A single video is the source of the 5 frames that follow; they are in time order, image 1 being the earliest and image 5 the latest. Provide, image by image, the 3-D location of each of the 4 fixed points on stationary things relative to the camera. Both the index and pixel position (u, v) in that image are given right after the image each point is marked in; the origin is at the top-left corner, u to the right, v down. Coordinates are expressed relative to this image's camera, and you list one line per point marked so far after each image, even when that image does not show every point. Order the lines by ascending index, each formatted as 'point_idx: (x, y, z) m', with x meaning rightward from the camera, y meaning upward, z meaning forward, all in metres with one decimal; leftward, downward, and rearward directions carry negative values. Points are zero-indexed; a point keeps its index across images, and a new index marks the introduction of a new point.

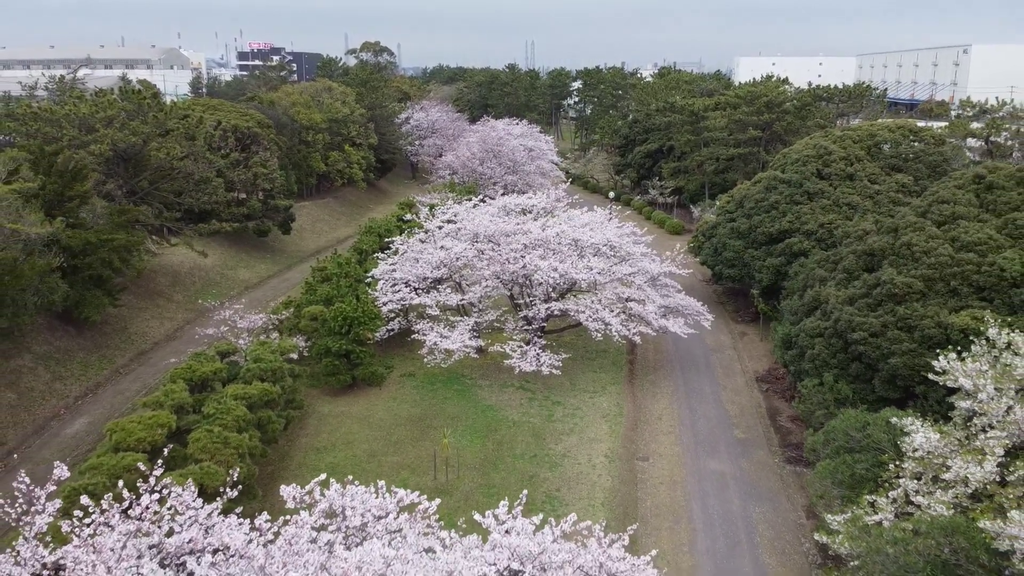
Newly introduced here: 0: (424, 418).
0: (-1.7, -2.5, +11.9) m
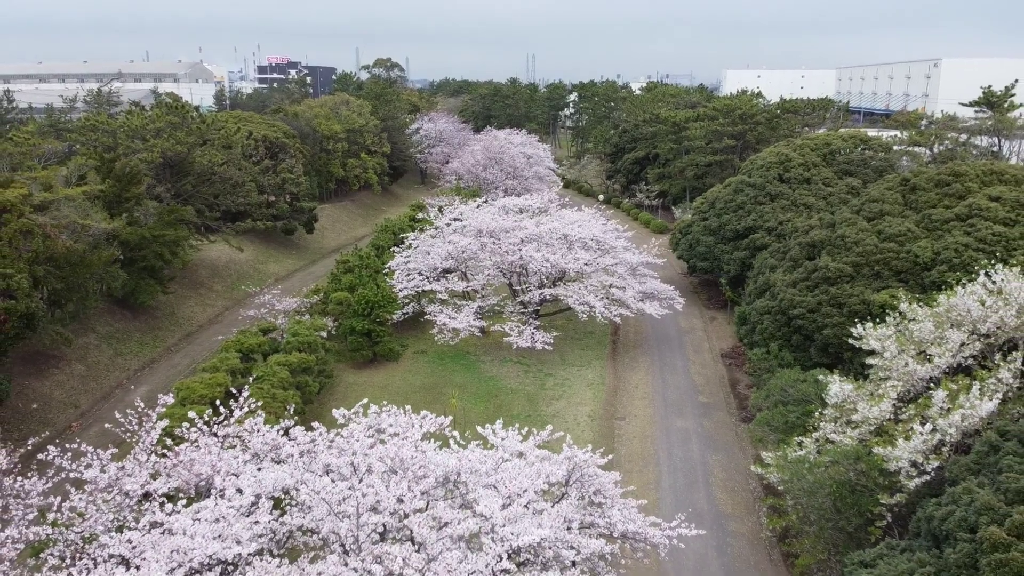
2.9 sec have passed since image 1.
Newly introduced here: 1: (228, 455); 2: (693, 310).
0: (-1.8, -2.2, +13.9) m
1: (-3.6, -2.1, +7.7) m
2: (+5.4, -0.7, +18.1) m
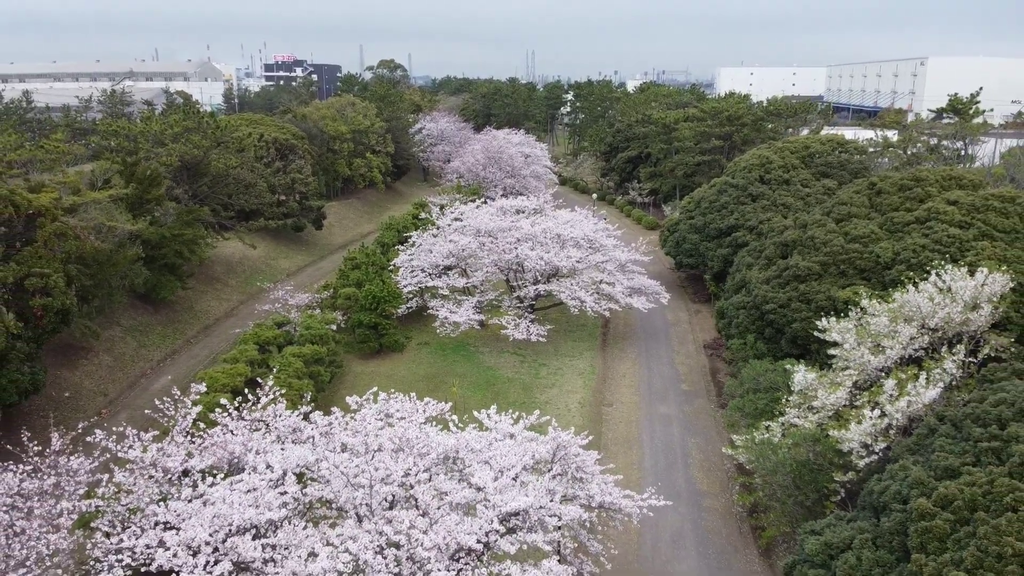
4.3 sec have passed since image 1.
0: (-1.9, -2.1, +15.1) m
1: (-3.8, -2.2, +8.9) m
2: (+5.3, -0.5, +19.1) m
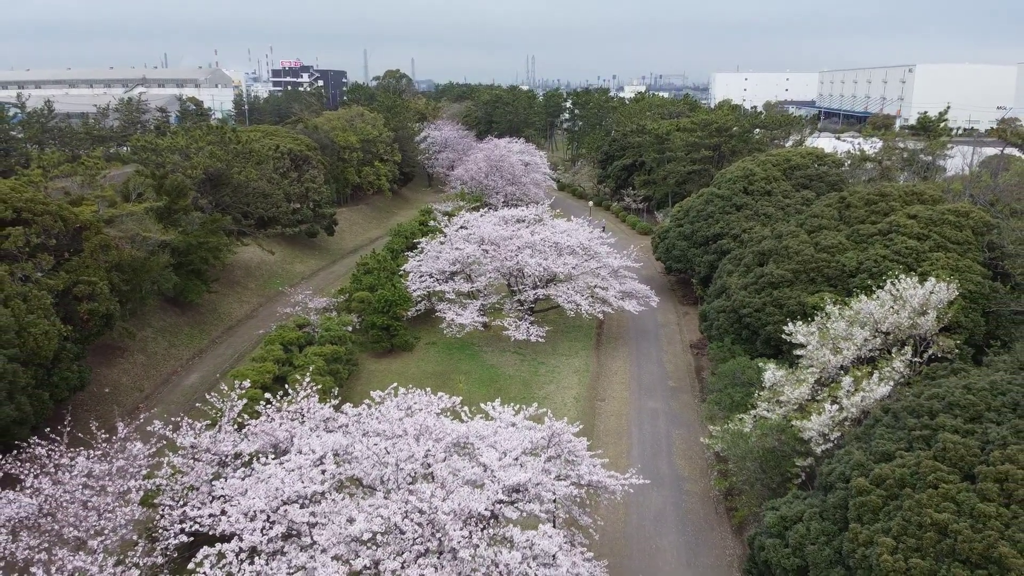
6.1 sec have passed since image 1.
0: (-1.8, -2.3, +16.5) m
1: (-3.7, -2.3, +10.3) m
2: (+5.3, -0.6, +20.5) m
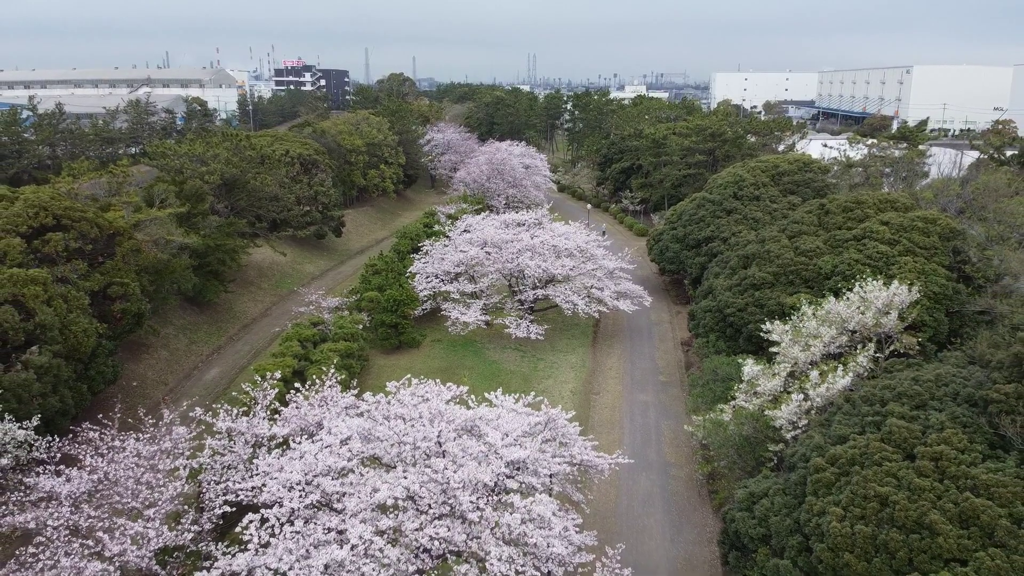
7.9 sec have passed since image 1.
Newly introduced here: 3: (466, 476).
0: (-1.8, -2.3, +17.6) m
1: (-3.7, -2.4, +11.4) m
2: (+5.3, -0.6, +21.6) m
3: (-0.7, -2.8, +8.9) m
